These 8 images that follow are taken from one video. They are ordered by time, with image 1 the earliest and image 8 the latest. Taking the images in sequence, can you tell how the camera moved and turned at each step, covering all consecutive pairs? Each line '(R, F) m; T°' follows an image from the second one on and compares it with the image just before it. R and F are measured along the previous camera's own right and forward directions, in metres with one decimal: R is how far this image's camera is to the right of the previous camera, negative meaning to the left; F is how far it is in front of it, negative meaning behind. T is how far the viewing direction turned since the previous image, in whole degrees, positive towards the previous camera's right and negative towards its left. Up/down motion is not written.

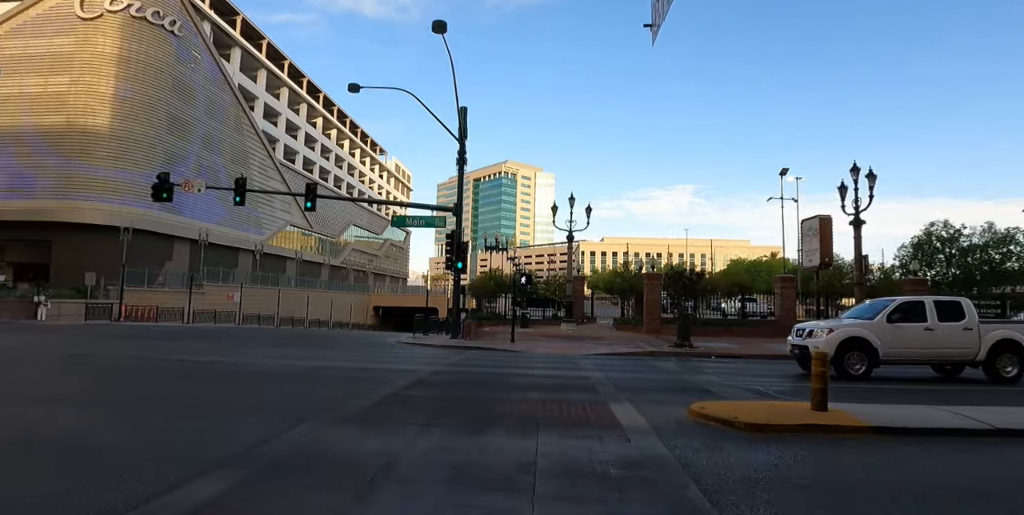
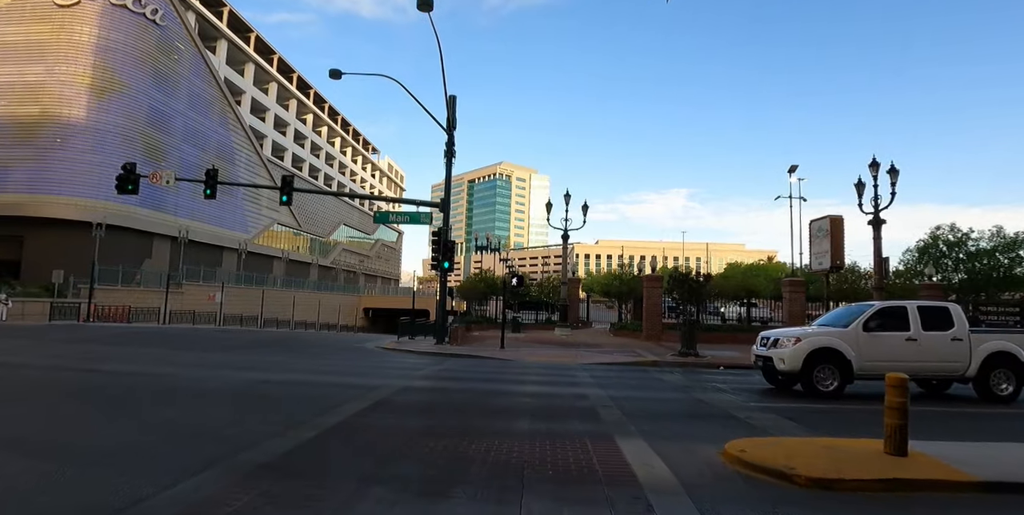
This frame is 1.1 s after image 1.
(+0.1, +1.6) m; +1°
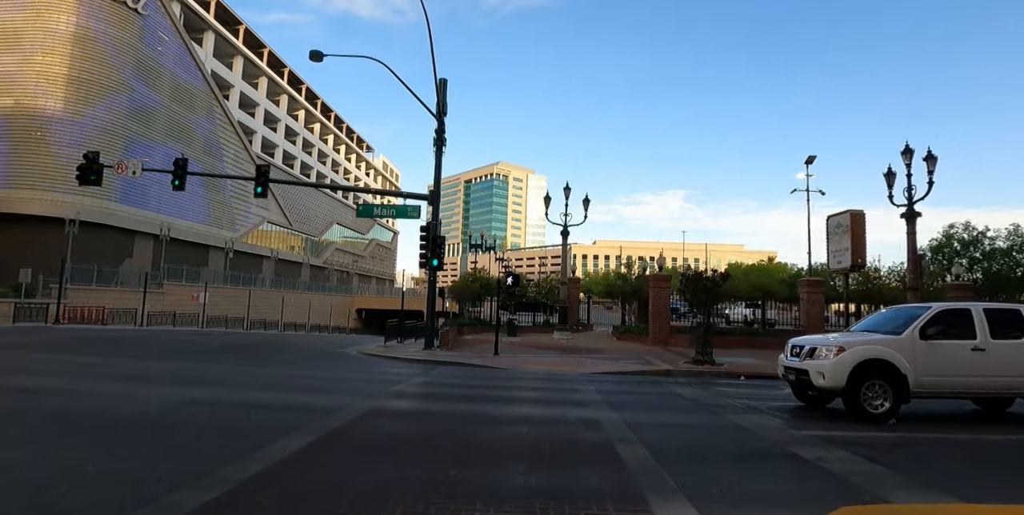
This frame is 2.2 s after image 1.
(+0.1, +1.8) m; 0°
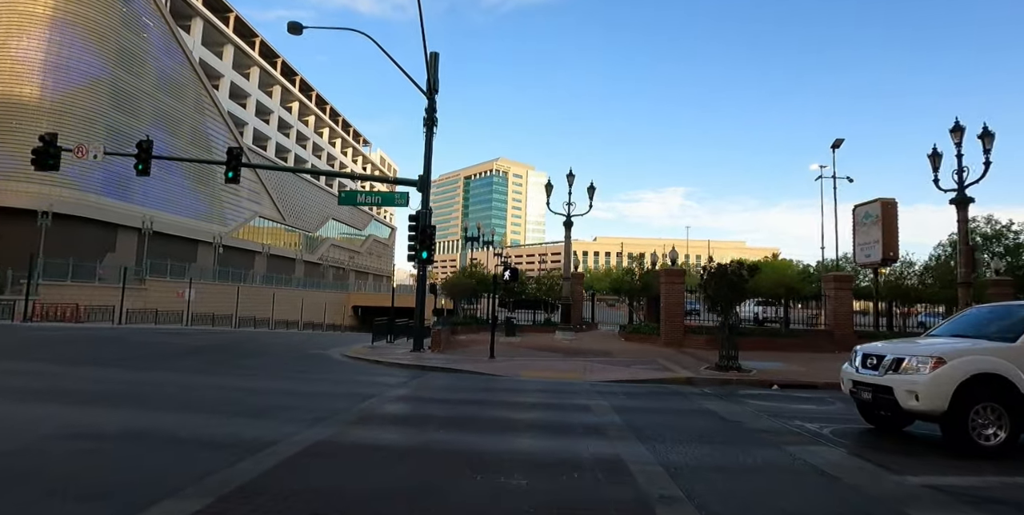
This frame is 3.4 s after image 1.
(+0.1, +1.9) m; 0°
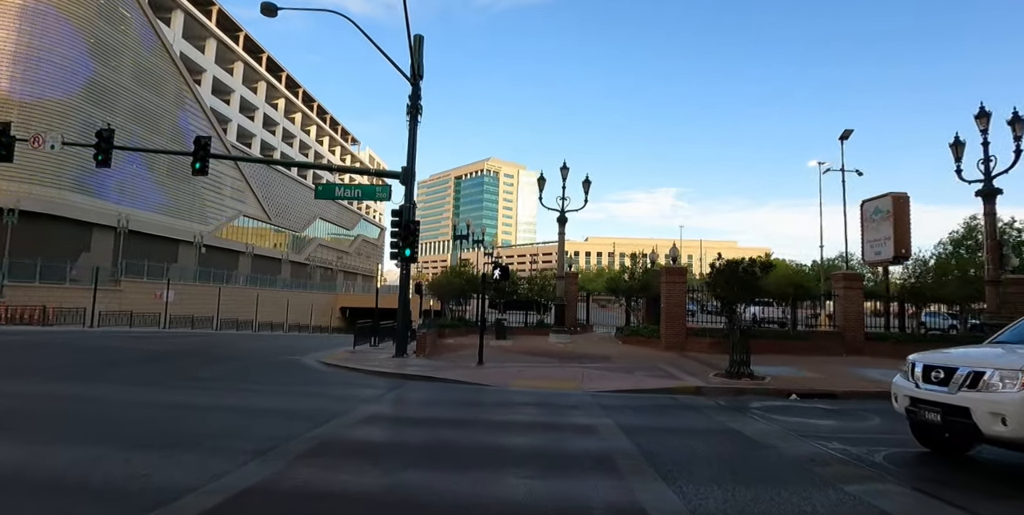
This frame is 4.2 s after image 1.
(0.0, +1.3) m; +1°
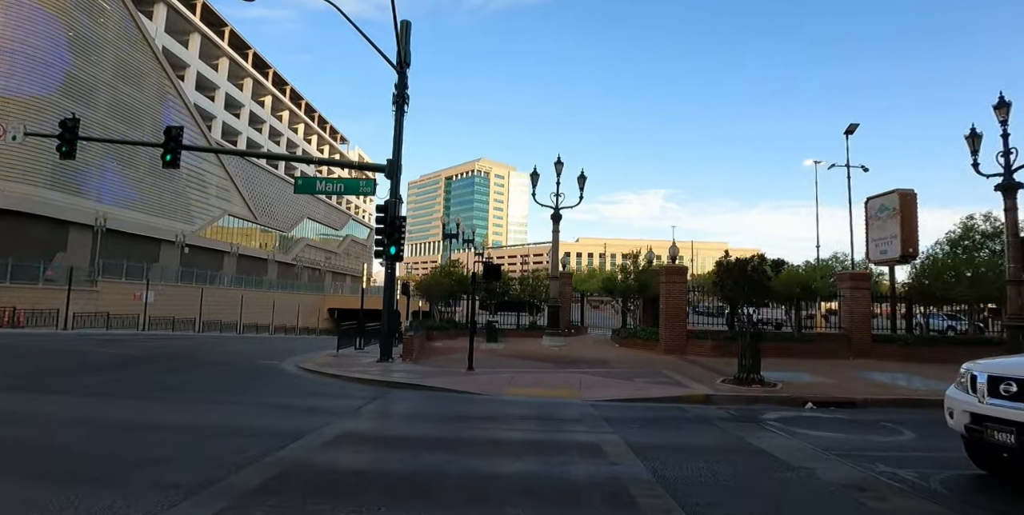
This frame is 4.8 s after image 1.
(0.0, +0.9) m; +1°
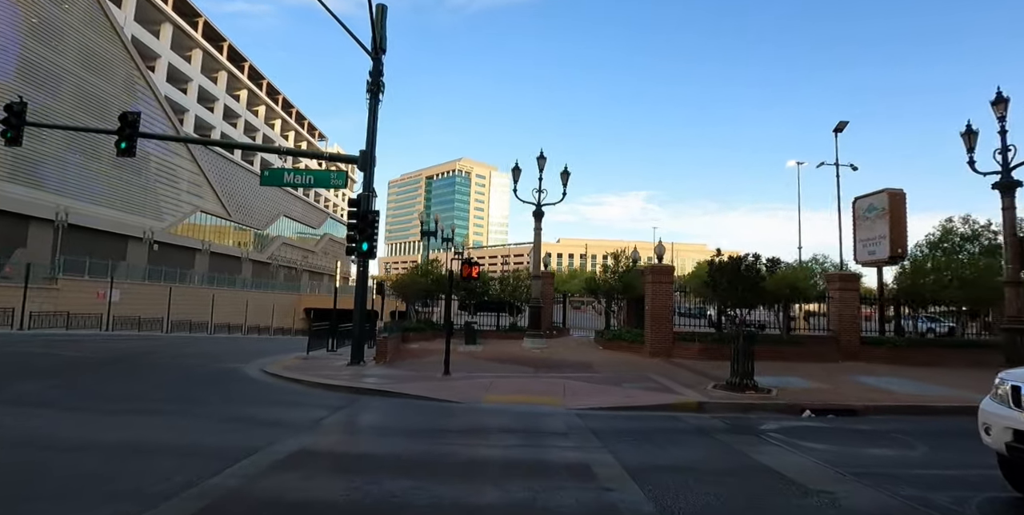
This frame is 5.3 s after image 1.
(0.0, +0.8) m; +2°
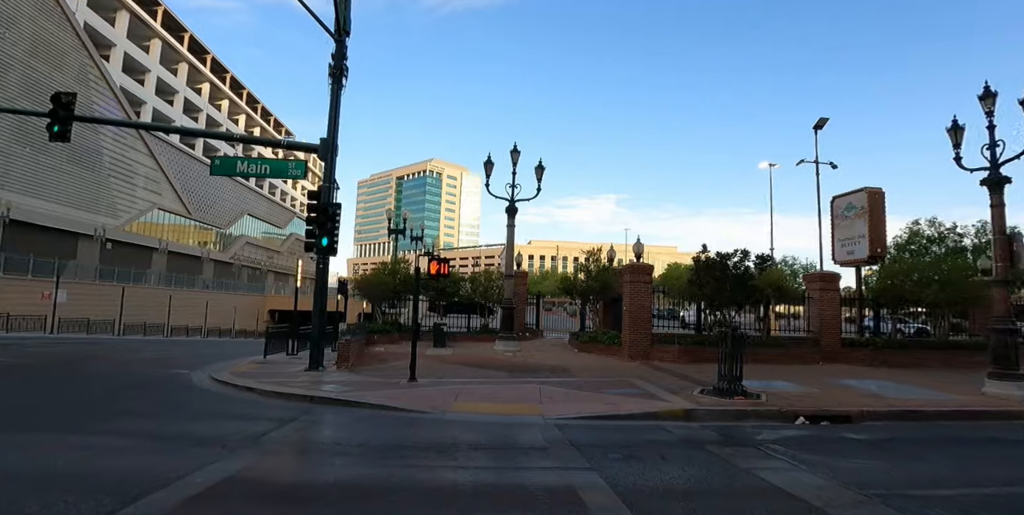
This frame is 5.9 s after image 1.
(0.0, +0.9) m; +3°
